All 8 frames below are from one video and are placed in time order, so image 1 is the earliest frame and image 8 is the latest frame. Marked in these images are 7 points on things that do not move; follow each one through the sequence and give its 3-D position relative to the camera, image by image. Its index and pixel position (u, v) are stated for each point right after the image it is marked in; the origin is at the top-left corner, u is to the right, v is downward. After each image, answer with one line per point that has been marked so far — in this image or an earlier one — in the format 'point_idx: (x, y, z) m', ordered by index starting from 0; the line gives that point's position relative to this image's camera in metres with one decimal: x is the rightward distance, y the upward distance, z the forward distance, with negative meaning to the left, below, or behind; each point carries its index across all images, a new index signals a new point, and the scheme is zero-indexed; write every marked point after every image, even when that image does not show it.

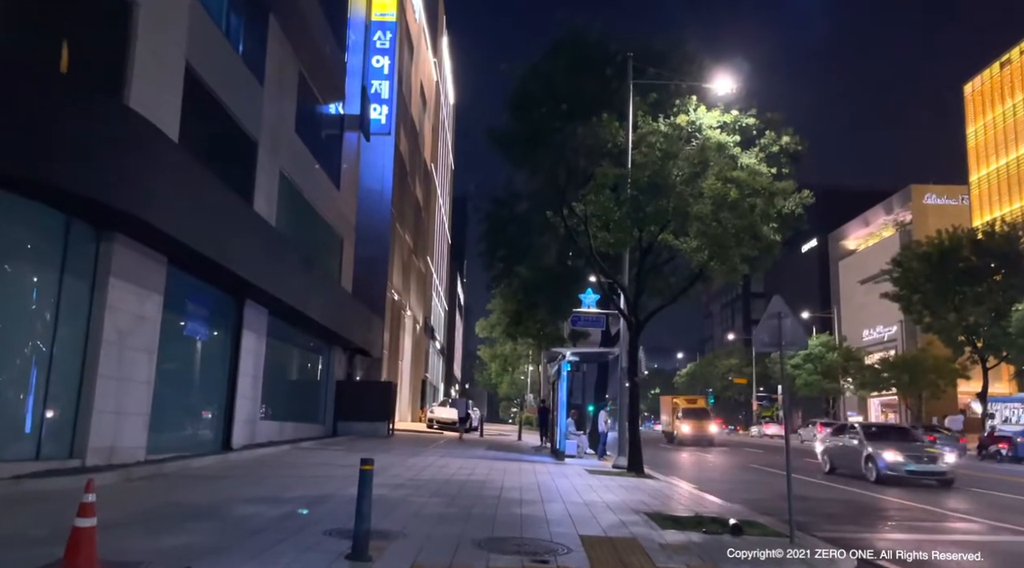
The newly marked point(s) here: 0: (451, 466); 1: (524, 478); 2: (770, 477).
0: (-1.3, -3.8, +15.8) m
1: (+0.3, -3.6, +14.3) m
2: (+6.3, -4.8, +19.1) m
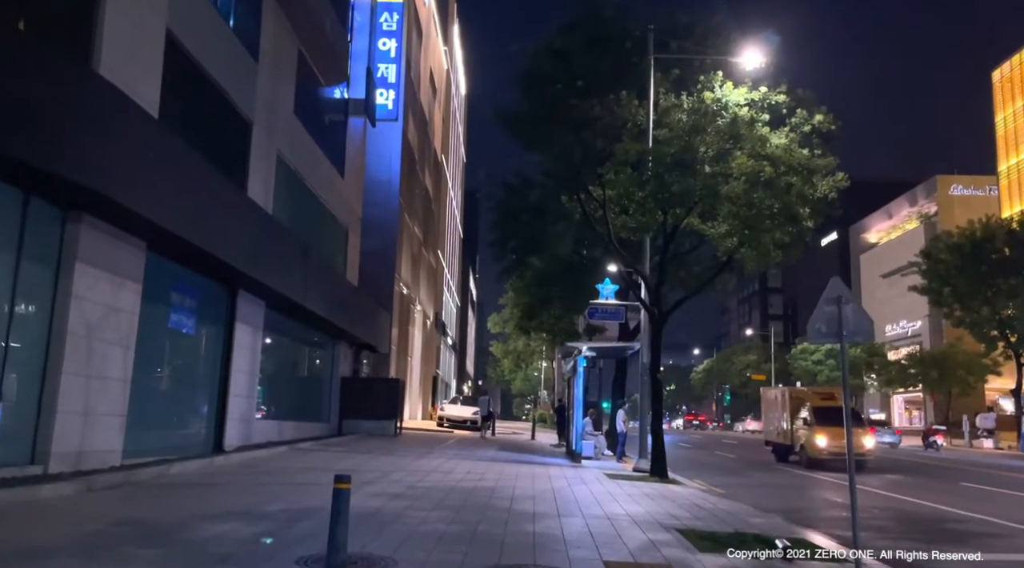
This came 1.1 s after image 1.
0: (-1.0, -3.5, +14.6) m
1: (+0.5, -3.4, +13.0) m
2: (+6.6, -4.6, +17.7) m
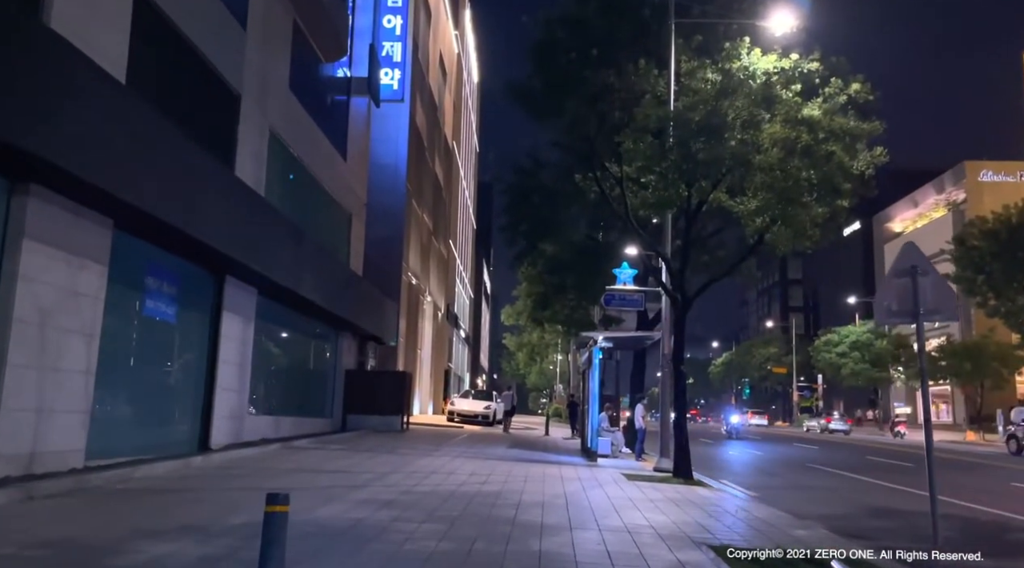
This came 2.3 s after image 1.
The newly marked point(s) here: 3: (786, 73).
0: (-0.9, -3.2, +13.3) m
1: (+0.6, -3.1, +11.6) m
2: (+6.8, -4.2, +16.2) m
3: (+4.6, +3.5, +13.0) m
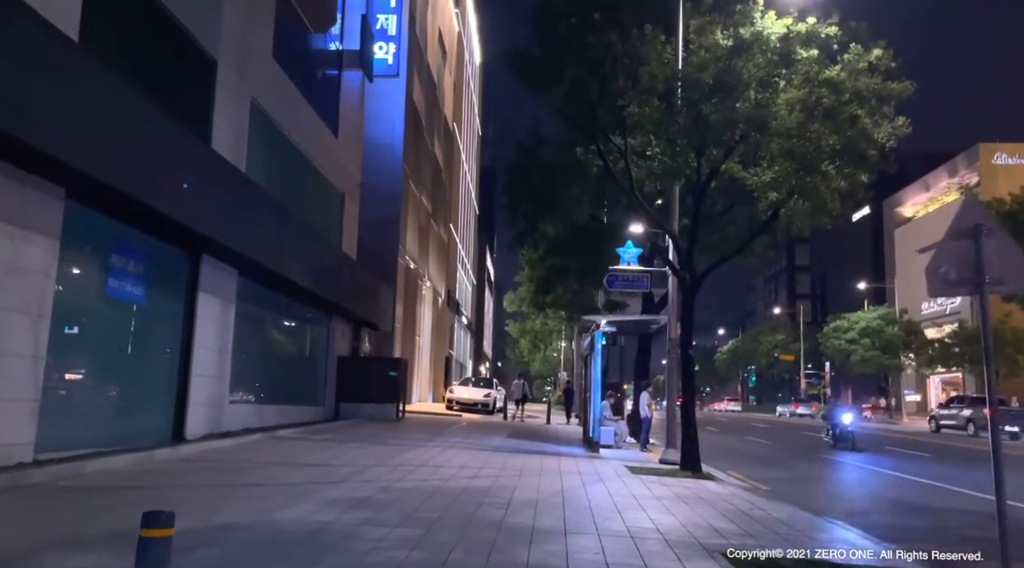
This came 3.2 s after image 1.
0: (-1.0, -2.9, +12.3) m
1: (+0.5, -2.8, +10.6) m
2: (+6.8, -3.8, +15.2) m
3: (+4.5, +3.9, +11.9) m
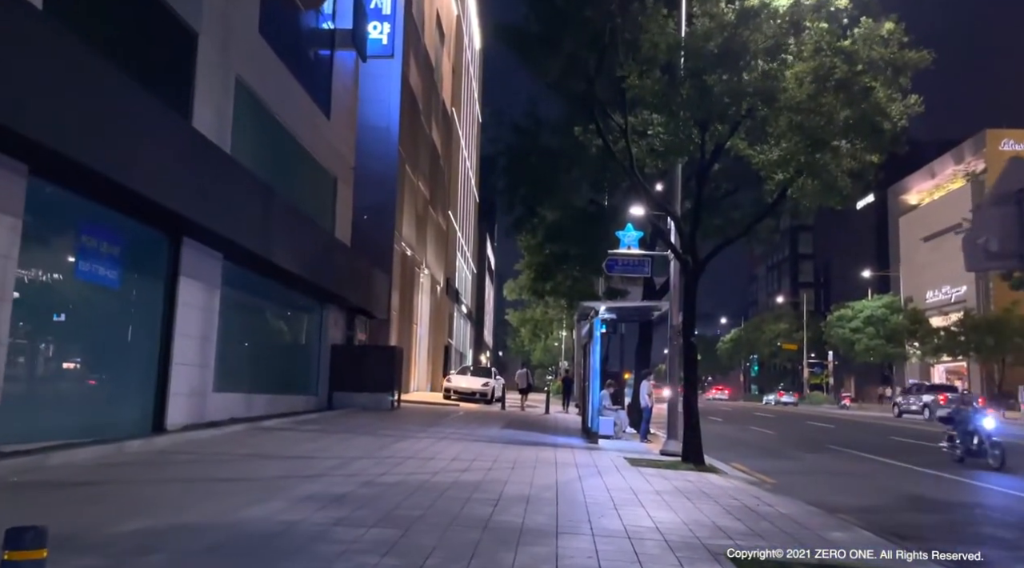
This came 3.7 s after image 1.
0: (-1.1, -2.6, +11.7) m
1: (+0.4, -2.5, +10.0) m
2: (+6.7, -3.5, +14.6) m
3: (+4.4, +4.1, +11.2) m
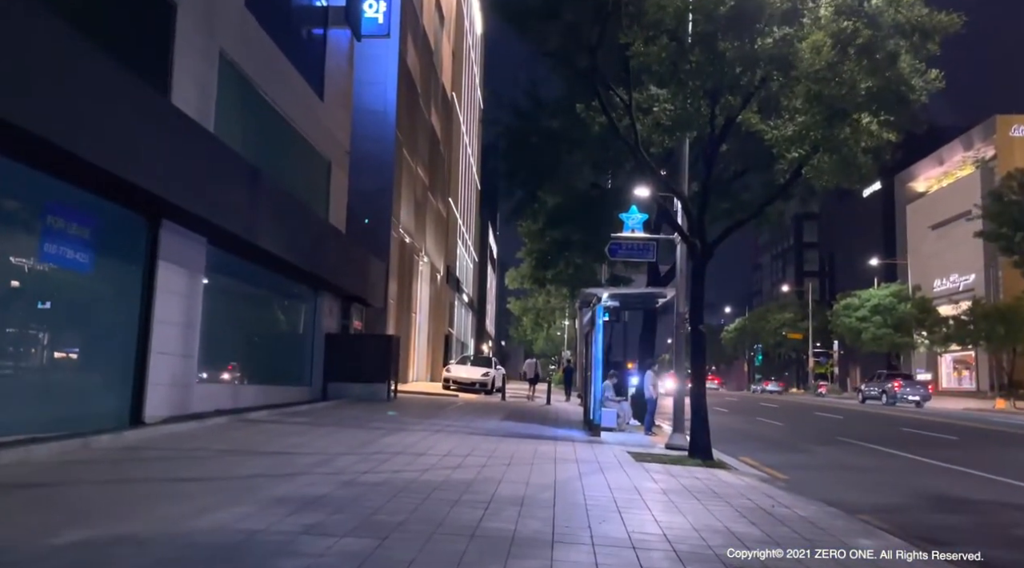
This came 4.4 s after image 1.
0: (-1.1, -2.4, +11.0) m
1: (+0.3, -2.3, +9.3) m
2: (+6.6, -3.2, +13.9) m
3: (+4.3, +4.4, +10.4) m
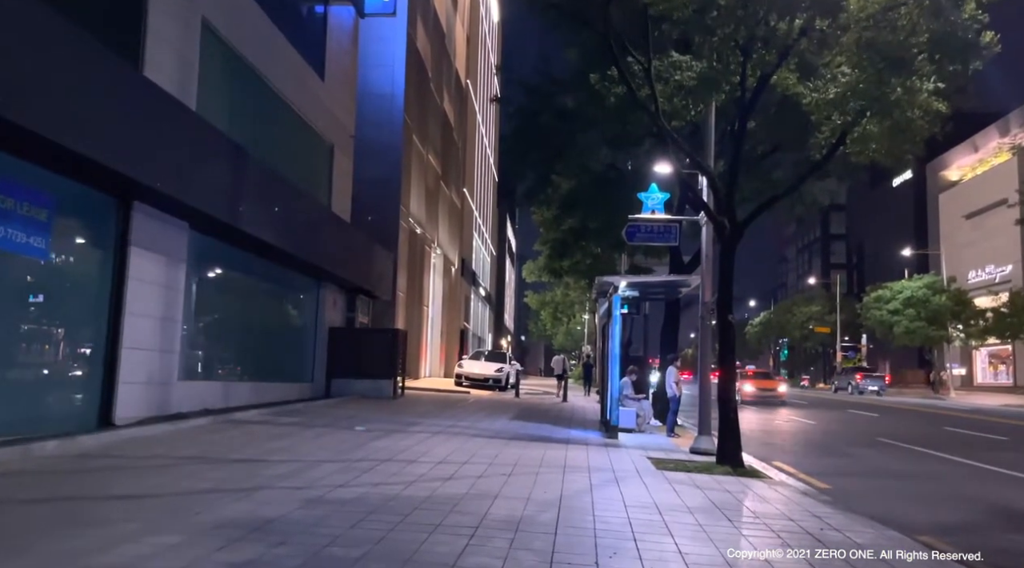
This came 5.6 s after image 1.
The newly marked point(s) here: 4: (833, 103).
0: (-1.1, -2.2, +9.7) m
1: (+0.3, -2.2, +8.0) m
2: (+6.8, -3.0, +12.4) m
3: (+4.3, +4.6, +8.9) m
4: (+4.1, +2.3, +9.8) m
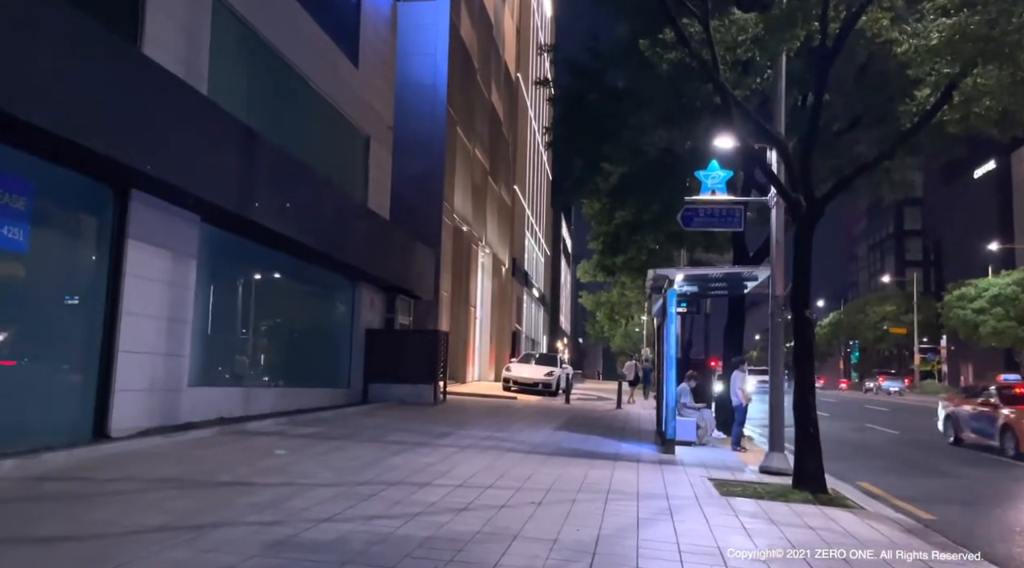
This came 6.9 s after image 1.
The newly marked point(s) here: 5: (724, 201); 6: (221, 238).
0: (-0.7, -2.1, +8.2) m
1: (+0.6, -2.0, +6.5) m
2: (+7.3, -2.8, +10.3) m
3: (+4.6, +4.7, +7.1) m
4: (+4.4, +2.5, +8.0) m
5: (+3.3, +1.3, +12.2) m
6: (-5.1, +0.8, +13.9) m
